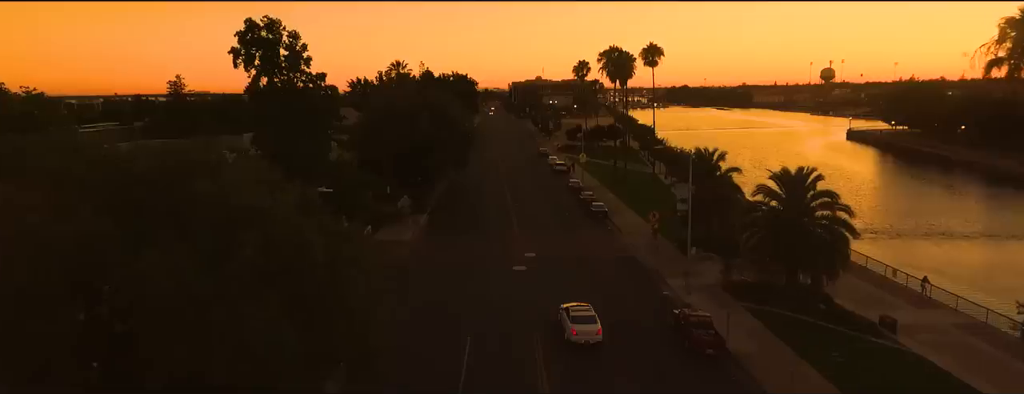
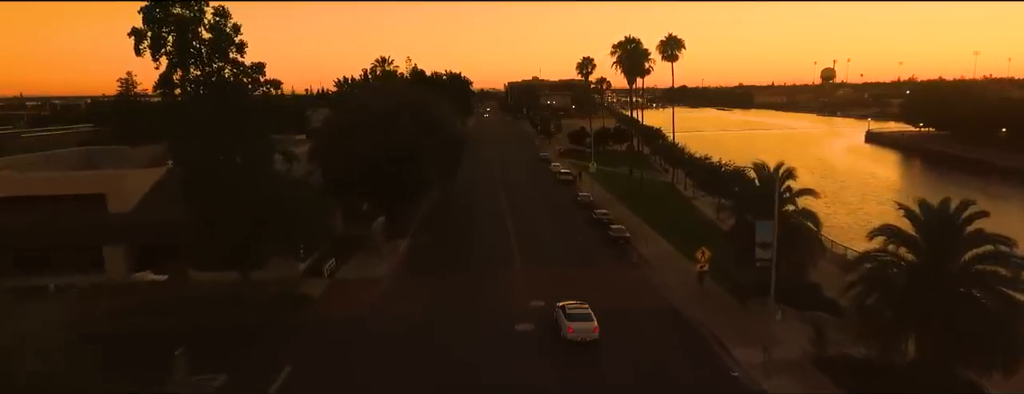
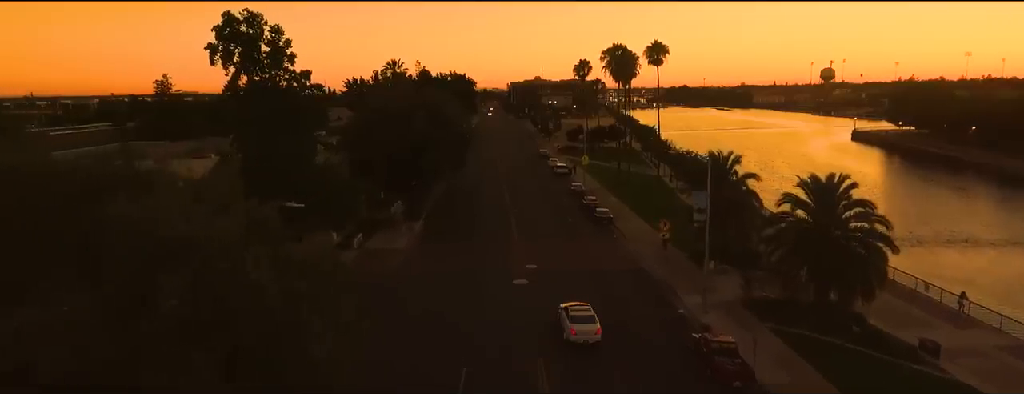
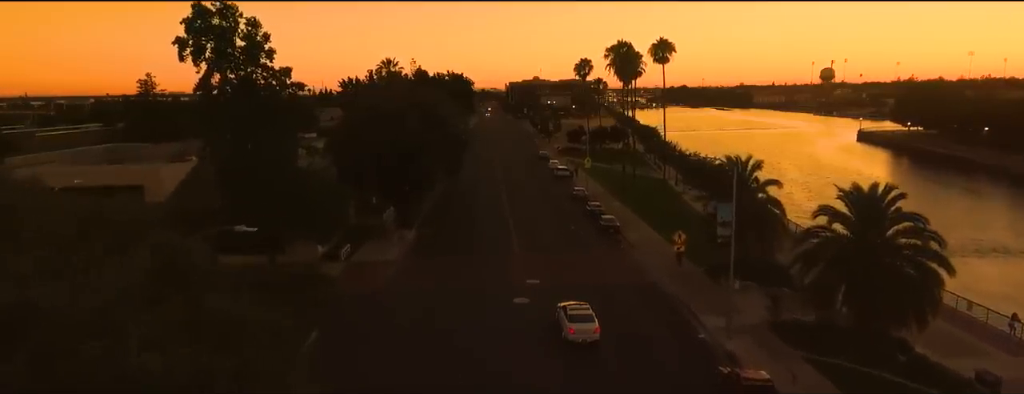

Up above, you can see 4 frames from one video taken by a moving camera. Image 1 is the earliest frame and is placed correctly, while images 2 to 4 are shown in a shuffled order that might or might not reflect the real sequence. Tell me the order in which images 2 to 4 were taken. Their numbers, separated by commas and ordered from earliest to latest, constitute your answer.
3, 4, 2
